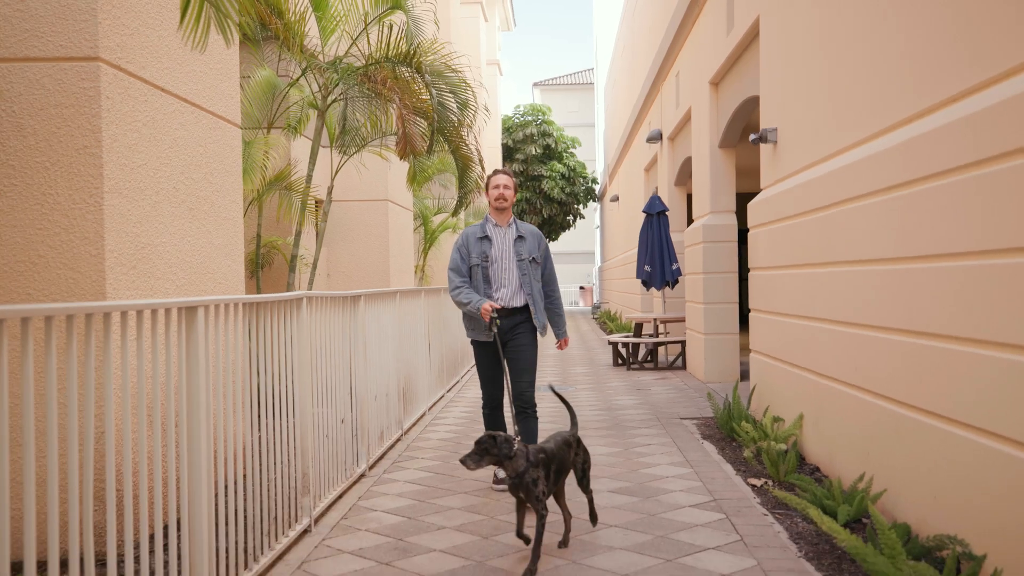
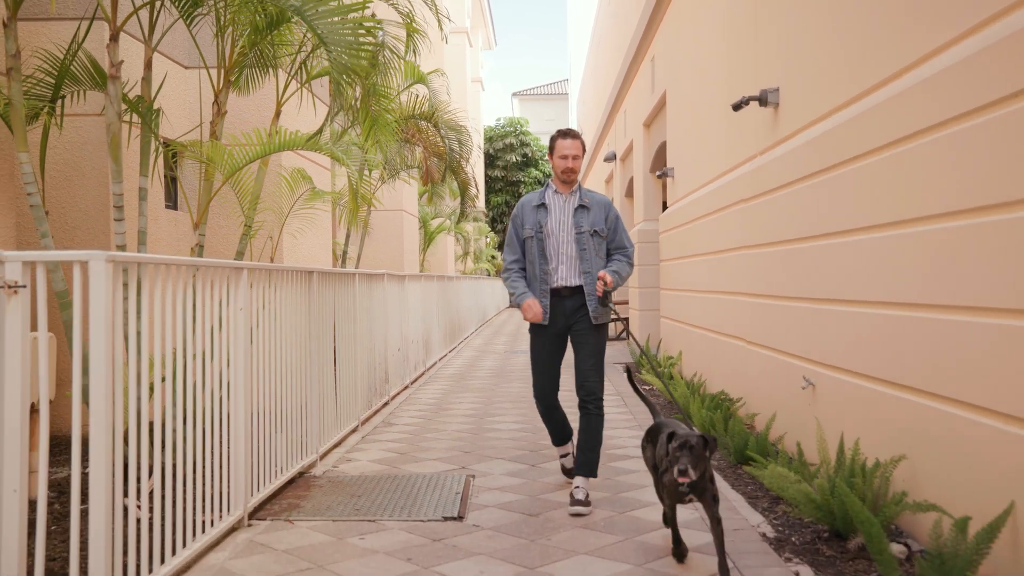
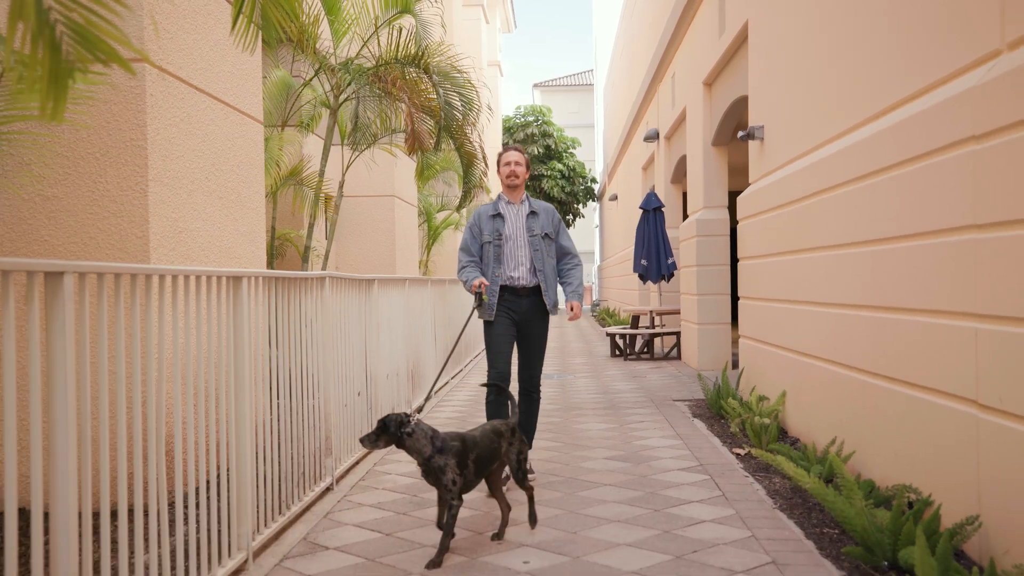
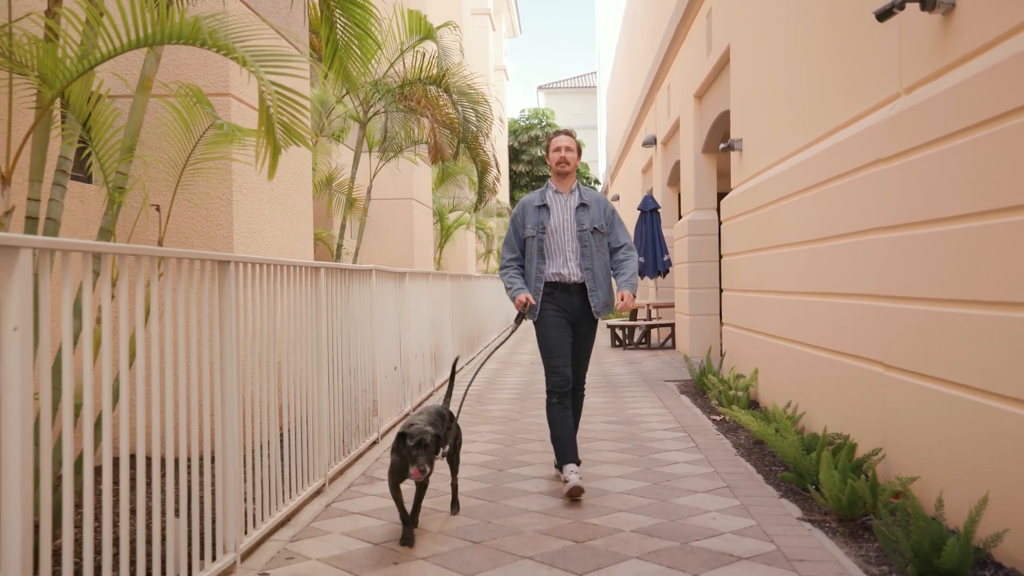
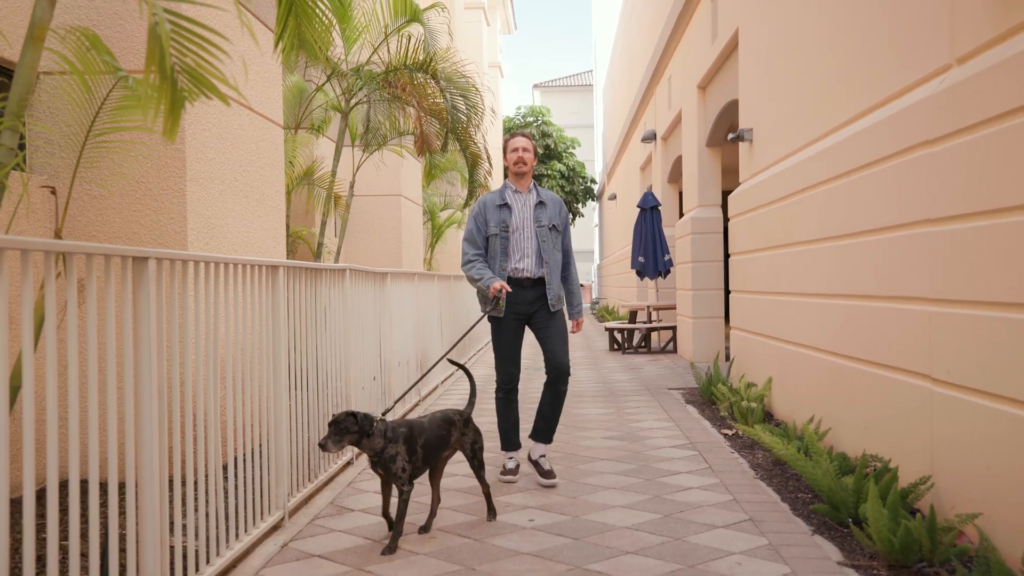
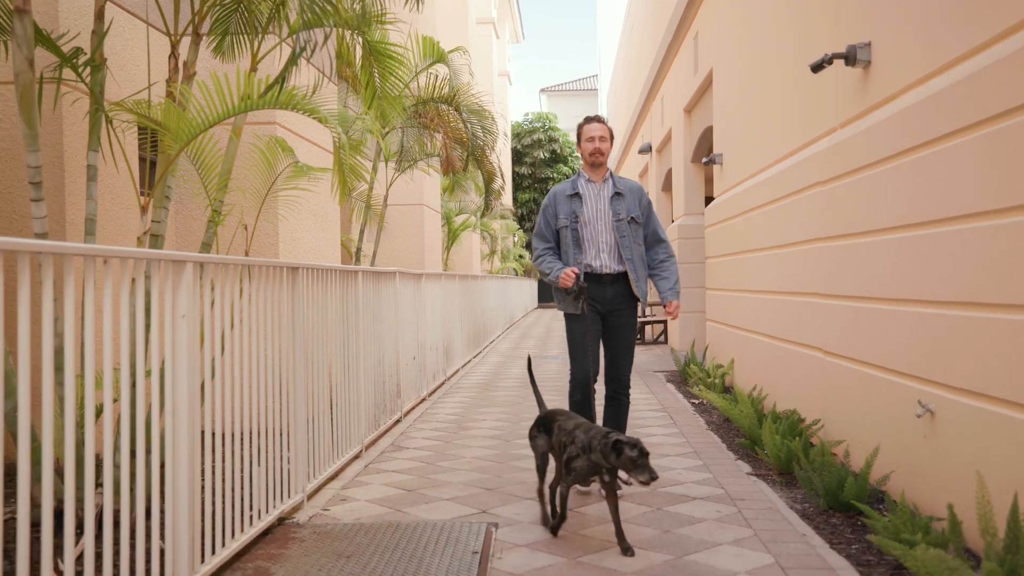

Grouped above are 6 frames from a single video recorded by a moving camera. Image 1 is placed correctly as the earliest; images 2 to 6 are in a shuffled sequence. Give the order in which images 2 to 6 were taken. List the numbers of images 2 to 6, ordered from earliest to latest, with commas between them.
3, 5, 4, 6, 2
